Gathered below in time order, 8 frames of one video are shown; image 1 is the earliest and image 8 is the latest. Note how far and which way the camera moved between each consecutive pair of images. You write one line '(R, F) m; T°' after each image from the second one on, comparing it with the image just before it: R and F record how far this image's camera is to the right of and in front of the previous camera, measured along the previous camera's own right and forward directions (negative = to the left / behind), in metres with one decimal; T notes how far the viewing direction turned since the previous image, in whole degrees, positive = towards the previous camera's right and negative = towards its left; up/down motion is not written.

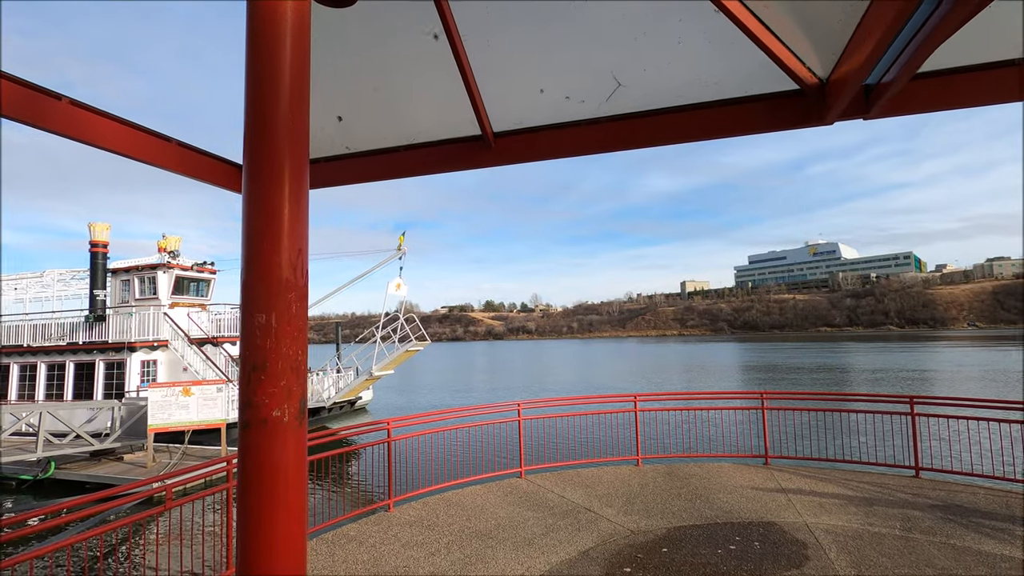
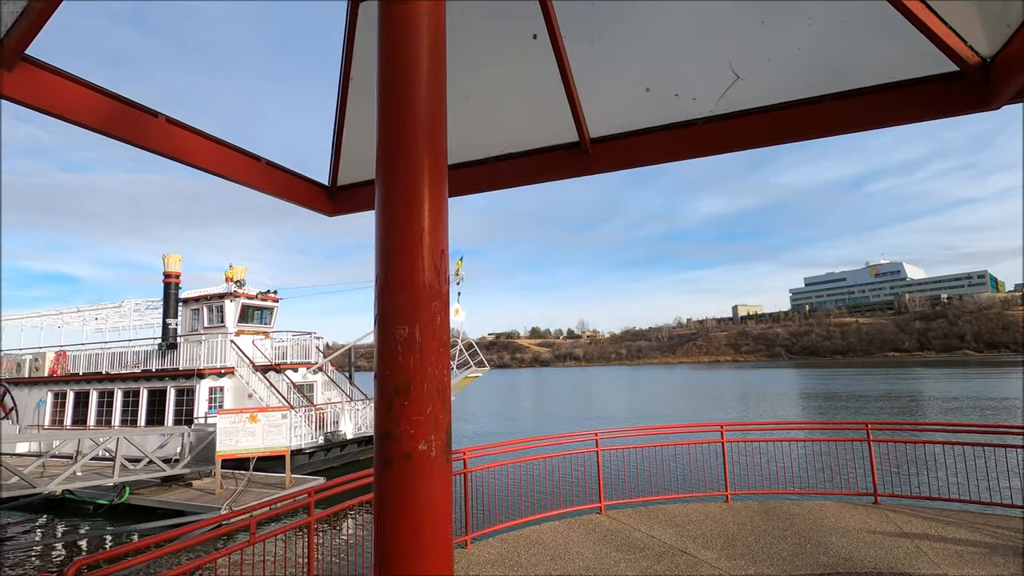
(-0.5, +0.4) m; -5°
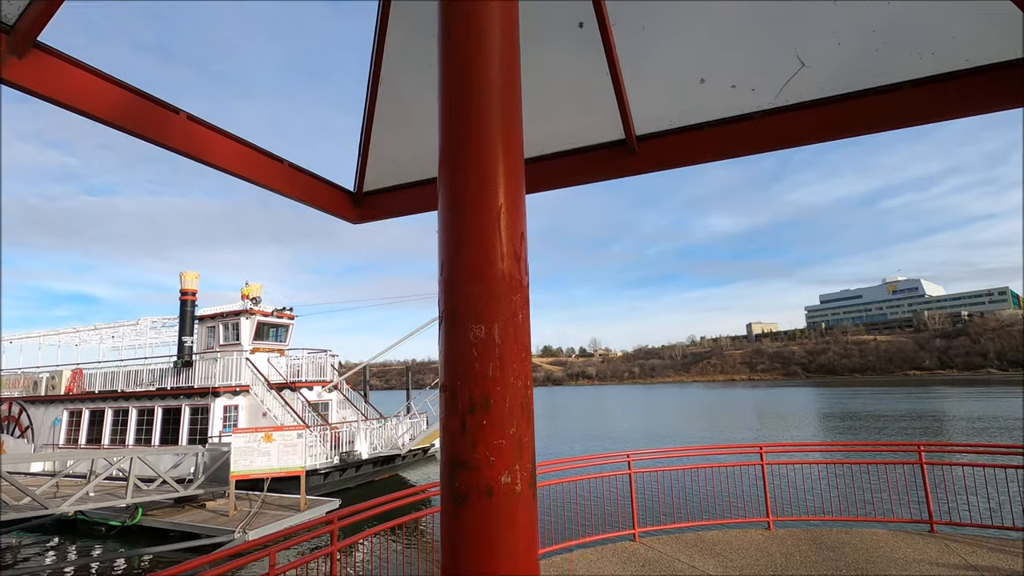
(-0.2, +0.3) m; -1°
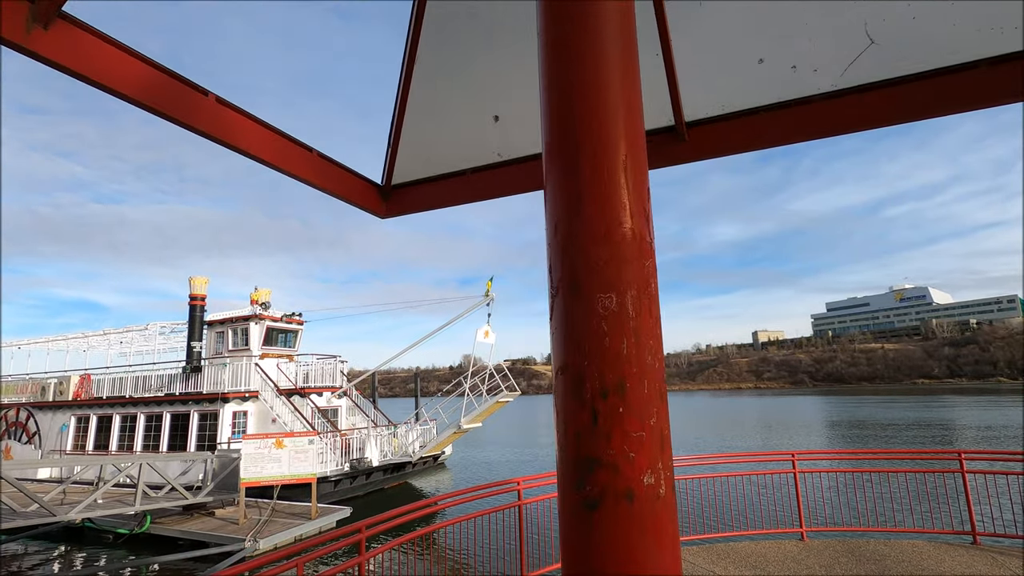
(-0.3, +0.2) m; 0°
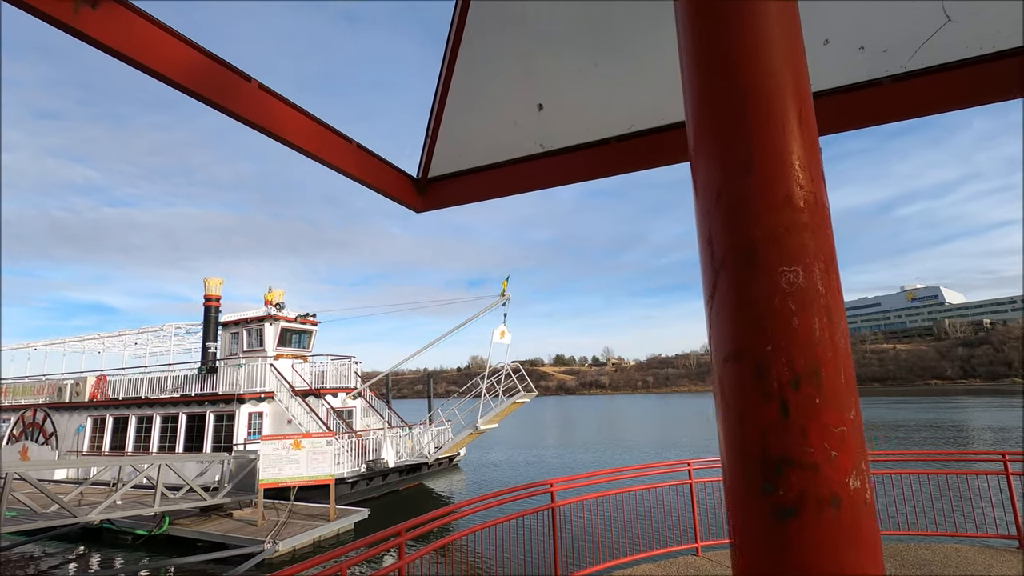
(-0.3, +0.2) m; -1°
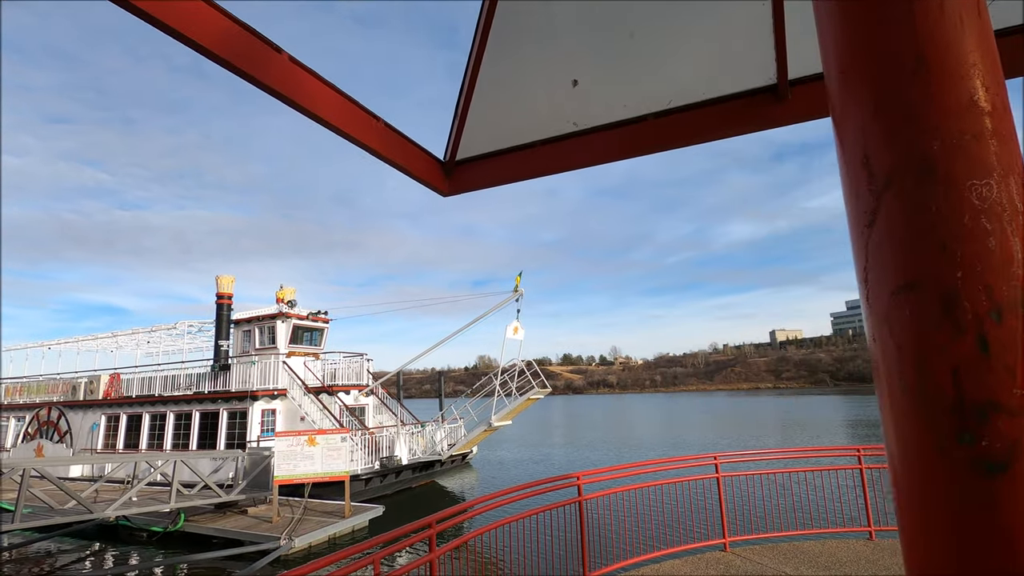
(-0.2, +0.1) m; -1°
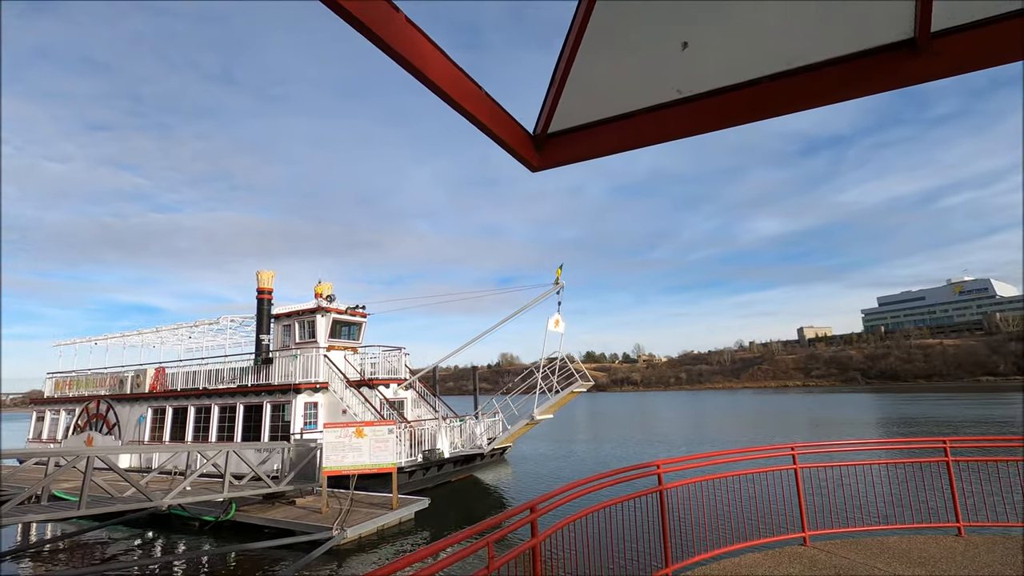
(-0.6, +0.2) m; -2°
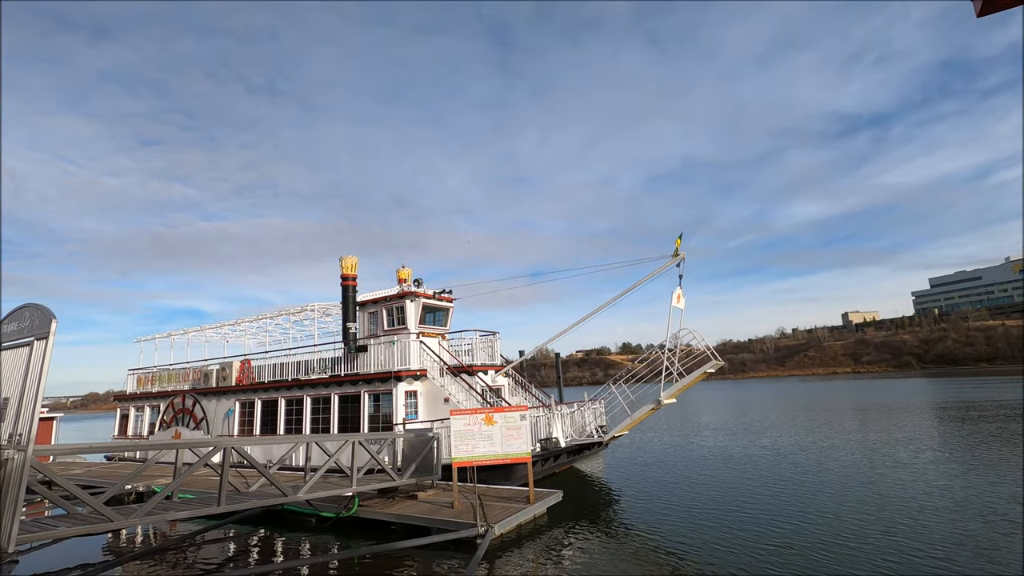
(-2.5, +1.3) m; -3°
